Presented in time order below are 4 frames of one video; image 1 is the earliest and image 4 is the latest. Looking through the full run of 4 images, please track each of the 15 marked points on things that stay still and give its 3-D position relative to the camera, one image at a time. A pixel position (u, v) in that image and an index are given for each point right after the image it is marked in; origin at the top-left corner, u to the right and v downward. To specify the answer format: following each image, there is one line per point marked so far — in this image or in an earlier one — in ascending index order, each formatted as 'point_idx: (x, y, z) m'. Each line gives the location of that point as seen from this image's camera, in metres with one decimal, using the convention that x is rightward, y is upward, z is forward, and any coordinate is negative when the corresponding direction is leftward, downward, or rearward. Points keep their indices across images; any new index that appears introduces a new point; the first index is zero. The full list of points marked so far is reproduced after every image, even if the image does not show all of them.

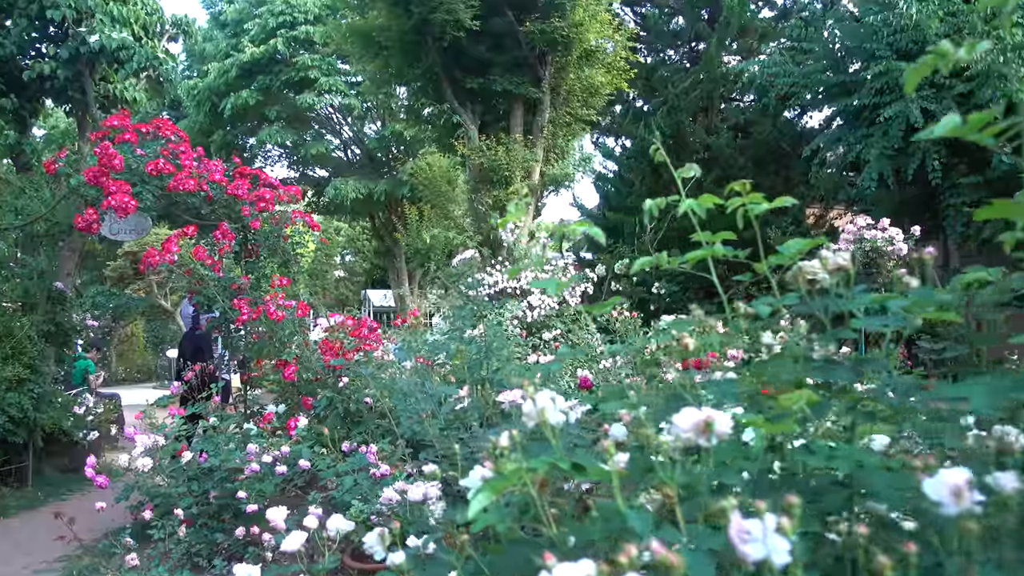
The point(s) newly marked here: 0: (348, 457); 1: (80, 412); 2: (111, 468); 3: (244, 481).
0: (-0.7, -0.8, +3.5) m
1: (-3.6, -1.0, +6.5) m
2: (-2.2, -1.0, +4.4) m
3: (-1.2, -0.9, +3.5) m
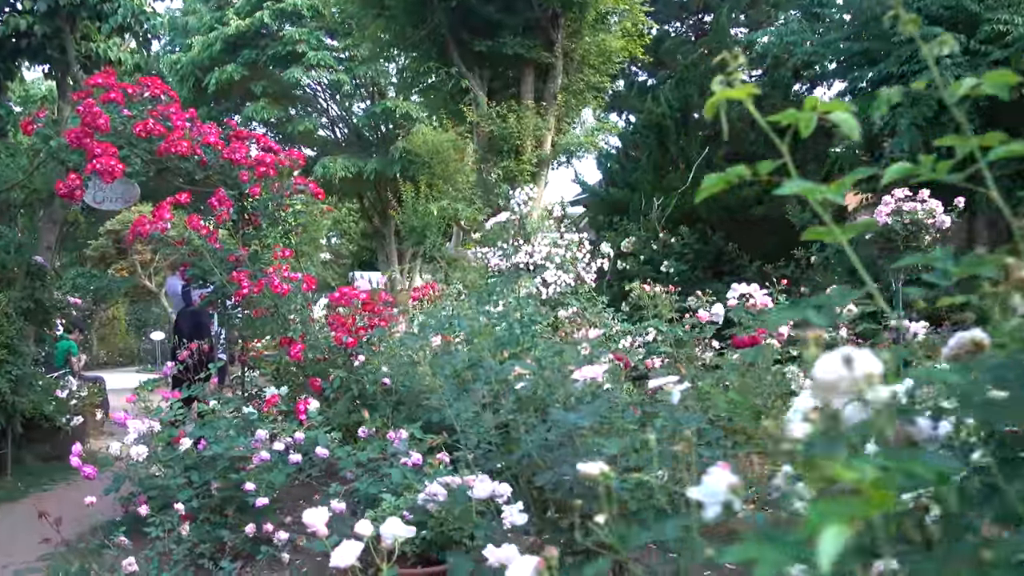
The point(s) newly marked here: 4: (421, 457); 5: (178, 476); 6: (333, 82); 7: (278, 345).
0: (-0.6, -0.6, +3.1) m
1: (-3.5, -0.8, +6.1) m
2: (-2.1, -0.8, +3.9) m
3: (-1.0, -0.7, +3.1) m
4: (-0.3, -0.6, +2.8) m
5: (-1.4, -0.8, +3.4) m
6: (-3.9, +4.5, +17.2) m
7: (-1.3, -0.3, +4.3) m
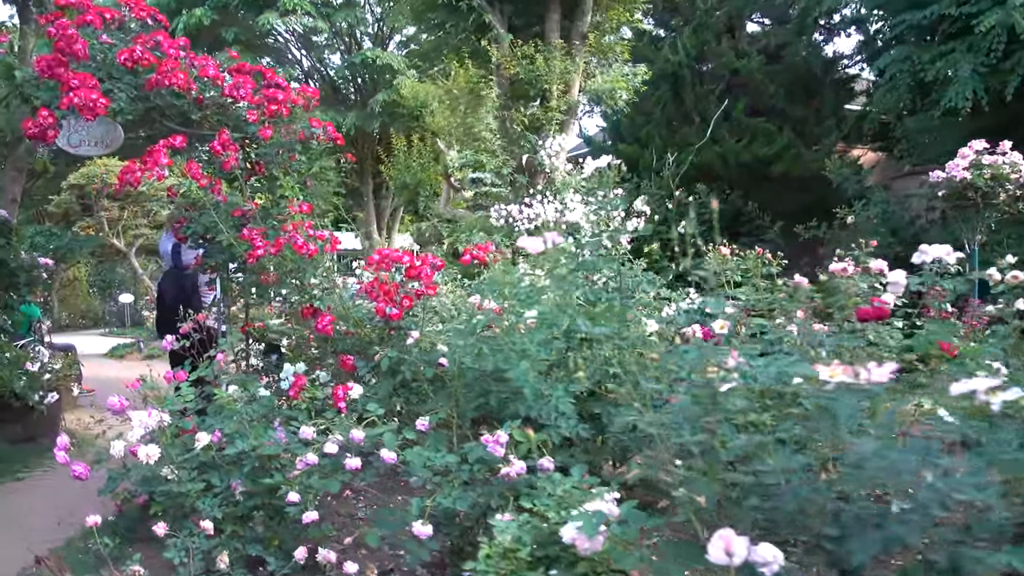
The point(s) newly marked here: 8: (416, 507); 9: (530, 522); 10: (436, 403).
0: (-0.2, -0.5, +2.5) m
1: (-3.3, -0.6, +5.4) m
2: (-1.8, -0.7, +3.3) m
3: (-0.7, -0.6, +2.5) m
4: (0.0, -0.5, +2.2) m
5: (-1.1, -0.7, +2.8) m
6: (-4.2, +5.3, +16.1) m
7: (-1.0, -0.1, +3.6) m
8: (-0.3, -0.6, +2.2) m
9: (0.0, -0.6, +1.9) m
10: (-0.3, -0.4, +2.9) m
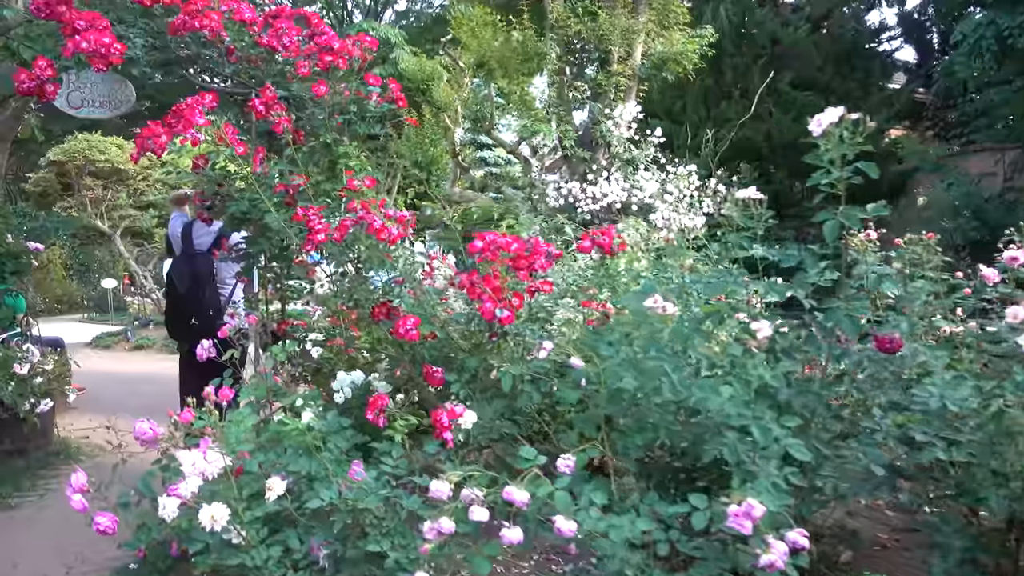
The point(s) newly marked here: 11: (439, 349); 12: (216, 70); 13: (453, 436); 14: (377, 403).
0: (+0.3, -0.5, +1.8) m
1: (-2.9, -0.5, +4.6) m
2: (-1.3, -0.7, +2.6) m
3: (-0.2, -0.6, +1.8) m
4: (+0.5, -0.5, +1.6) m
5: (-0.6, -0.7, +2.1) m
6: (-4.1, +5.6, +15.2) m
7: (-0.5, -0.1, +2.9) m
8: (+0.2, -0.6, +1.5) m
9: (+0.5, -0.6, +1.3) m
10: (+0.2, -0.4, +2.2) m
11: (-0.3, -0.2, +2.8) m
12: (-1.3, +0.9, +3.3) m
13: (-0.1, -0.4, +2.2) m
14: (-0.4, -0.4, +2.5) m
